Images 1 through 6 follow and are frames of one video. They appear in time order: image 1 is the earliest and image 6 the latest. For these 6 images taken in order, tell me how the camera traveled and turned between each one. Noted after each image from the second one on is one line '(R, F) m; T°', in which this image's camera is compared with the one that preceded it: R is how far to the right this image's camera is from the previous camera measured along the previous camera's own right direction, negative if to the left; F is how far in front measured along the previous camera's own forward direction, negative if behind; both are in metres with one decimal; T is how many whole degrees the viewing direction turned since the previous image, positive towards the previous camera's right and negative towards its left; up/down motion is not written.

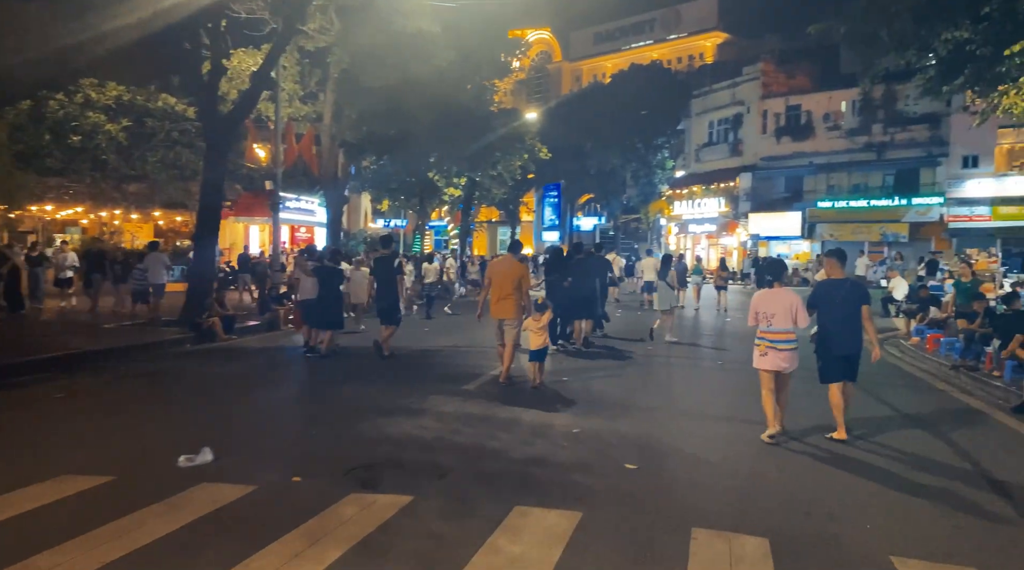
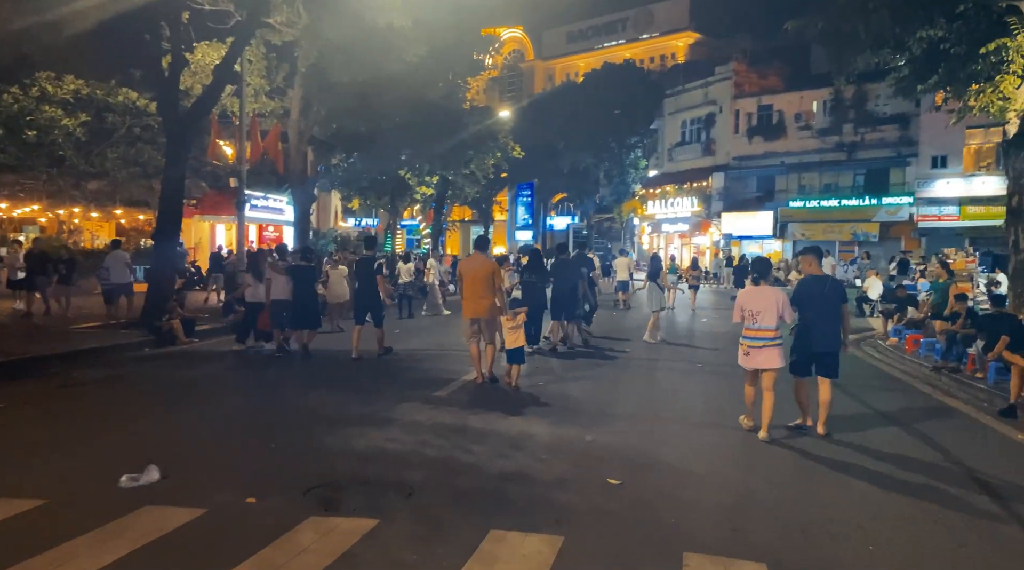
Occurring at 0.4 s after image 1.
(0.0, +0.4) m; +2°
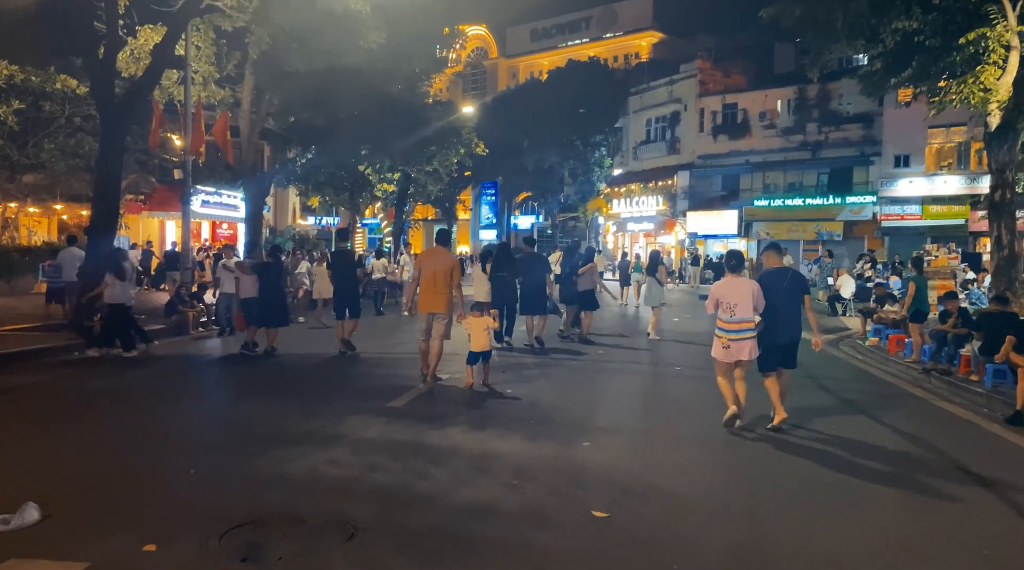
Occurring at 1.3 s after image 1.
(0.0, +0.8) m; +3°
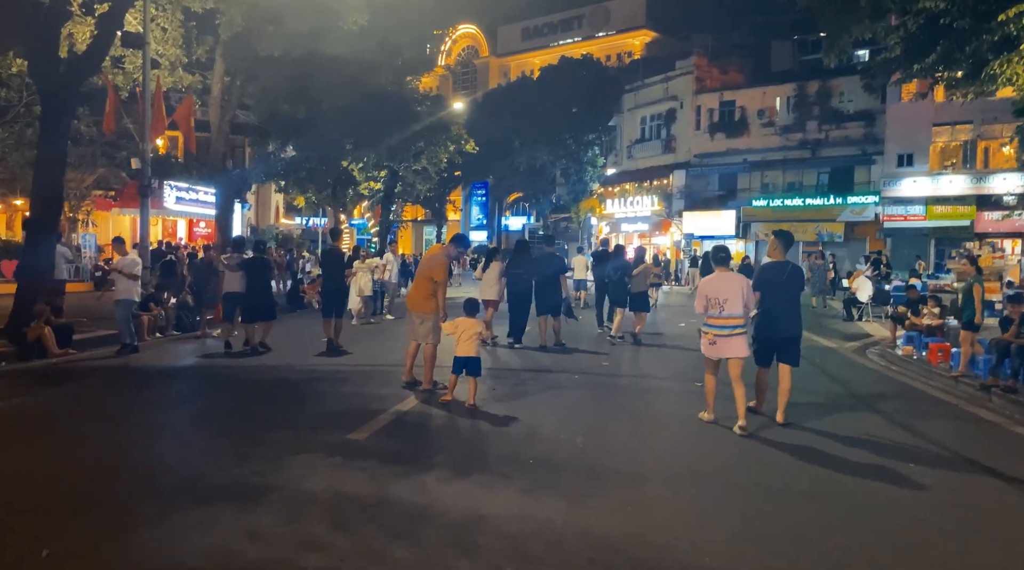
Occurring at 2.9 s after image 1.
(0.0, +1.4) m; +1°
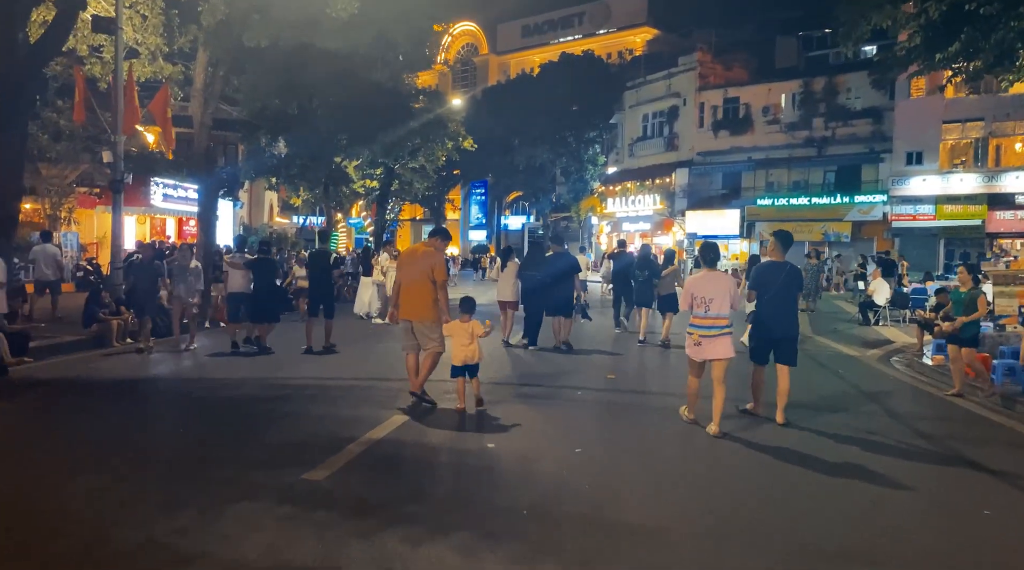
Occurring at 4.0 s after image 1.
(0.0, +0.9) m; 0°
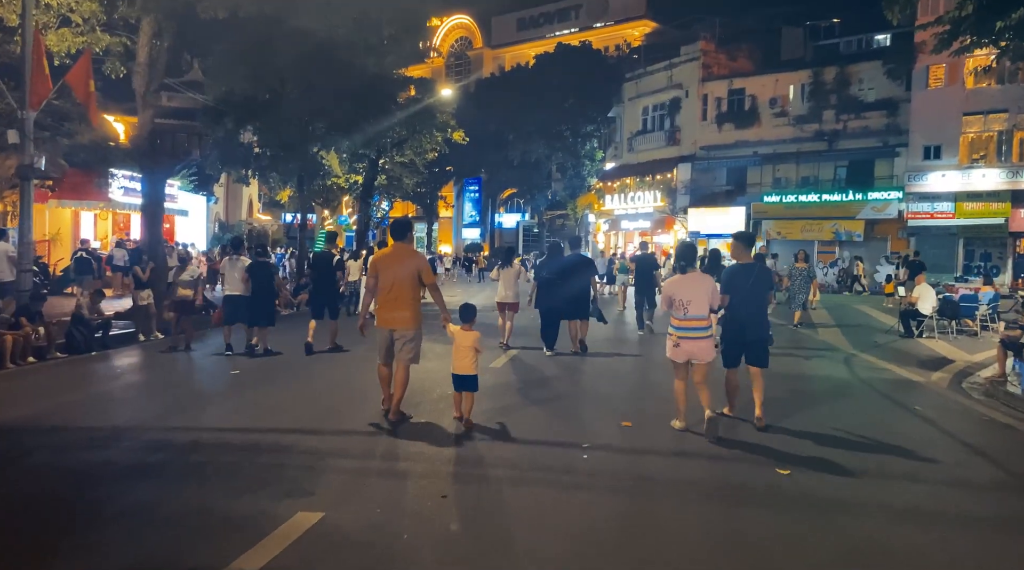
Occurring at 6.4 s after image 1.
(+0.1, +2.2) m; 0°
